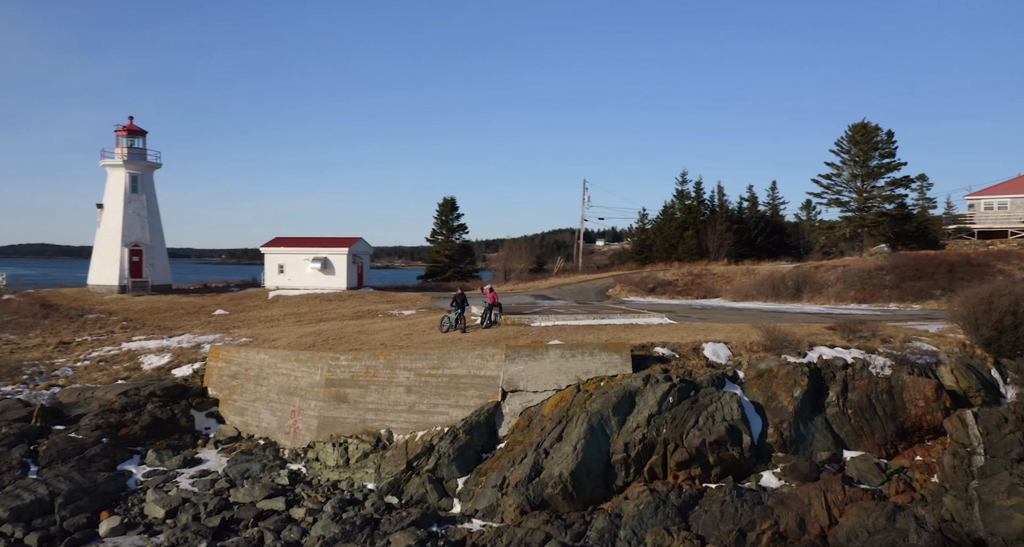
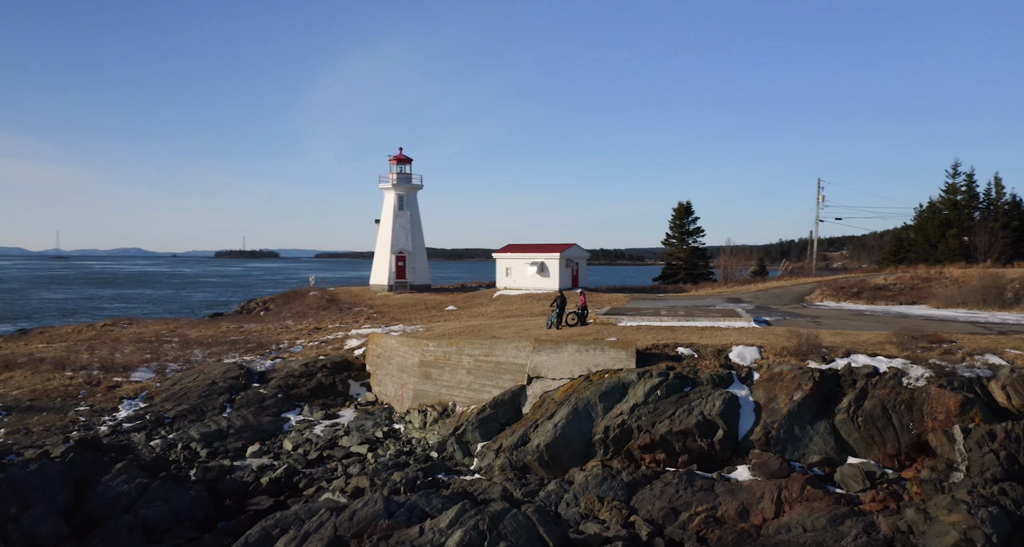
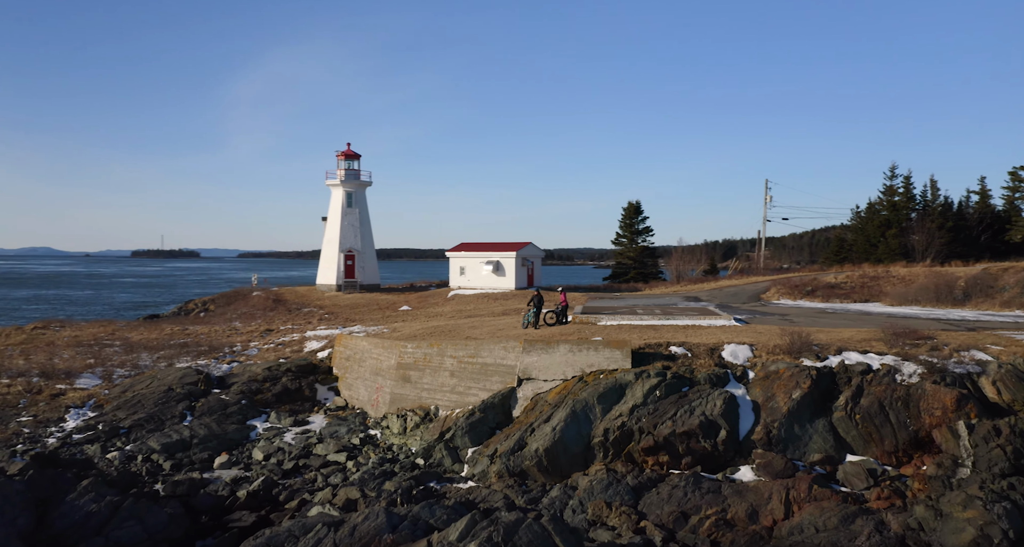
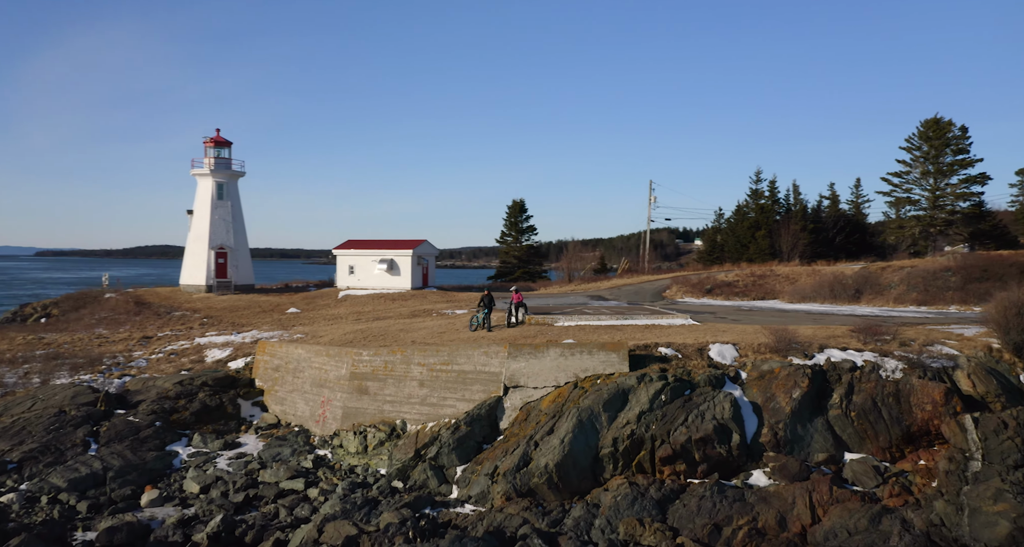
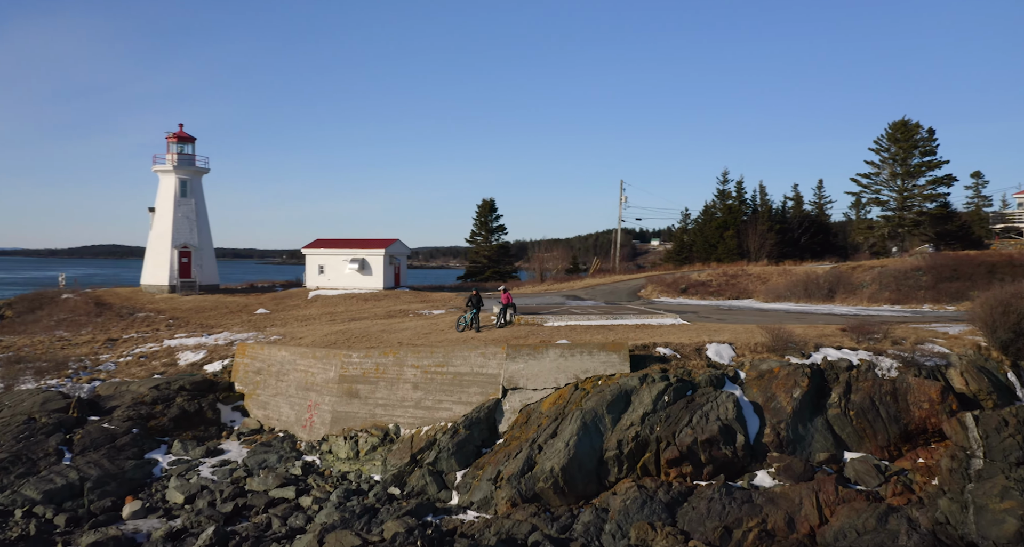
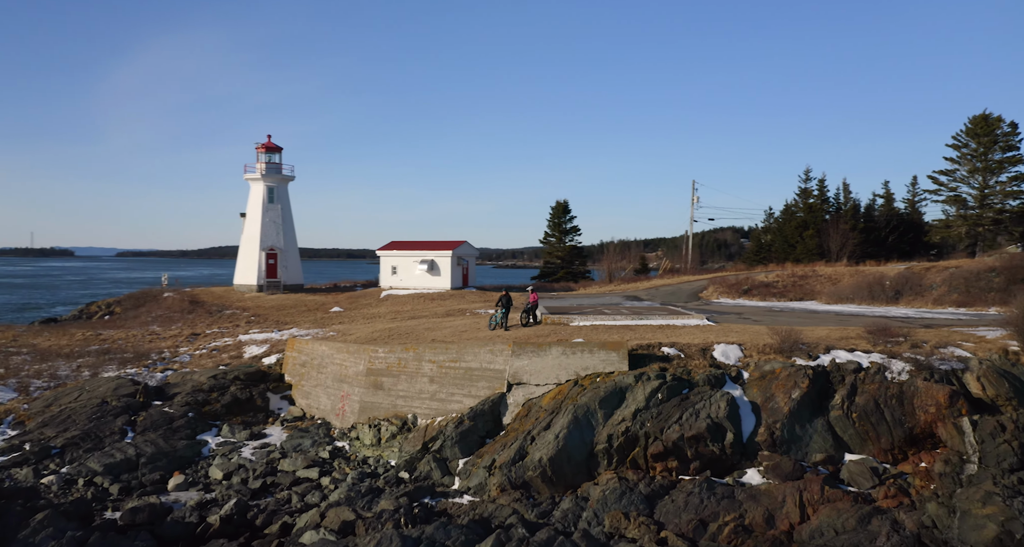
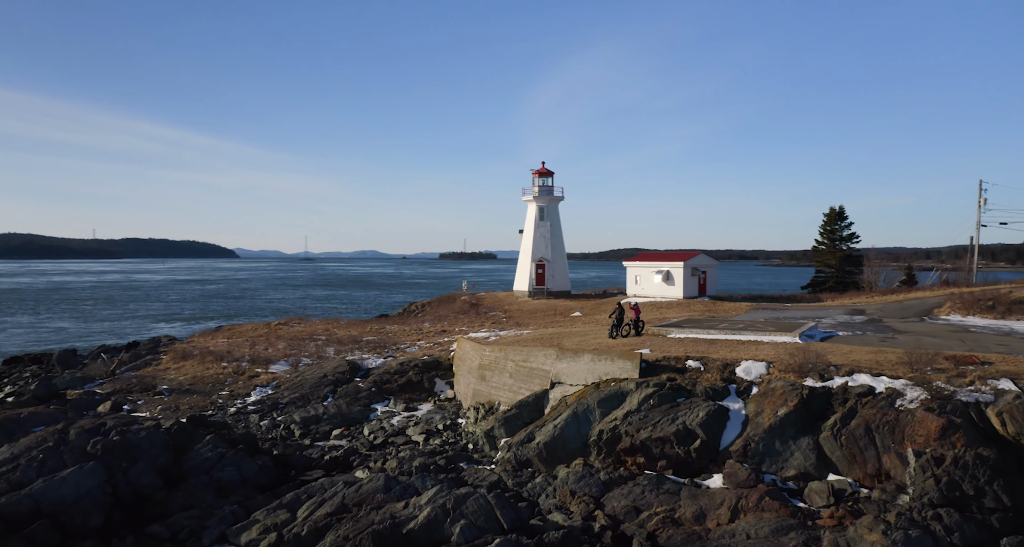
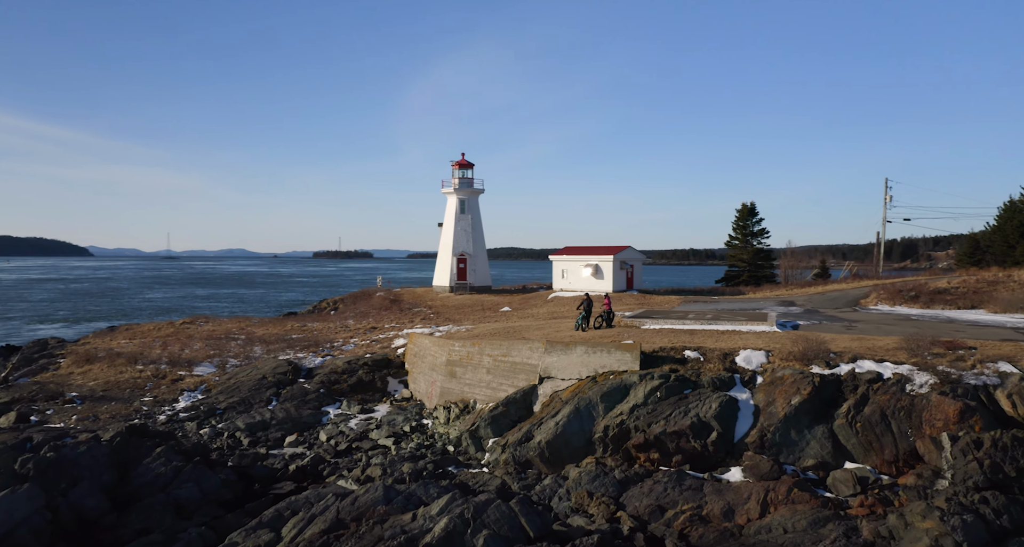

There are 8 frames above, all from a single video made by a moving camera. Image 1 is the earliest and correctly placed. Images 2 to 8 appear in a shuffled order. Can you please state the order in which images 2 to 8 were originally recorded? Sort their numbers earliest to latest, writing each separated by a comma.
5, 4, 6, 3, 2, 8, 7
